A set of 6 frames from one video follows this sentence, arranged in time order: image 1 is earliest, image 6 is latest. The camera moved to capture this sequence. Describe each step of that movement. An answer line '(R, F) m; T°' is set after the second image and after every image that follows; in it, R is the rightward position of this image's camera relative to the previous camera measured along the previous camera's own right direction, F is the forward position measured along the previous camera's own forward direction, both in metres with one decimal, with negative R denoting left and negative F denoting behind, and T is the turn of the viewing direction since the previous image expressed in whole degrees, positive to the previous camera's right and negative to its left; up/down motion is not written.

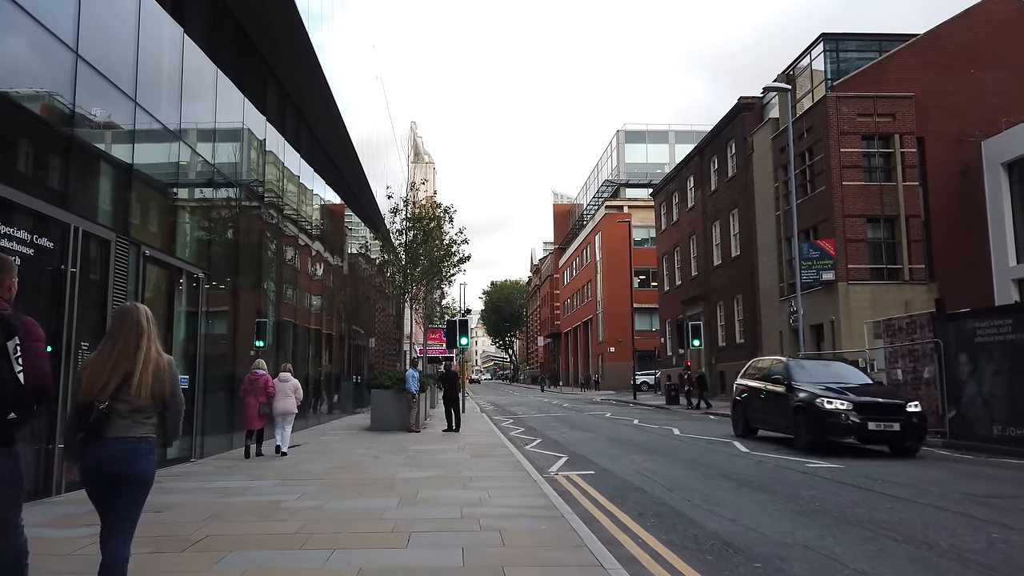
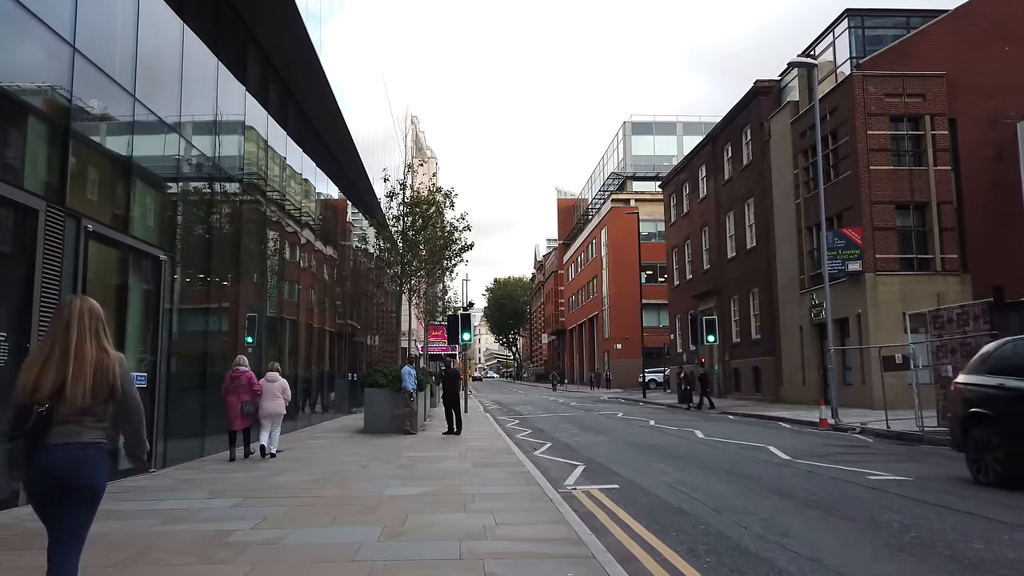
(-0.1, +1.6) m; 0°
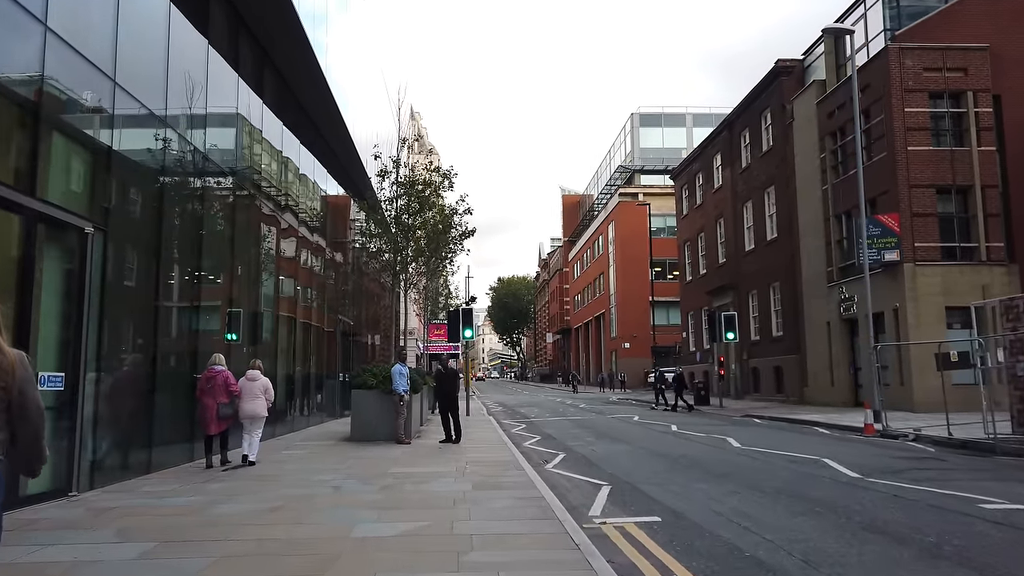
(-0.1, +2.0) m; 0°
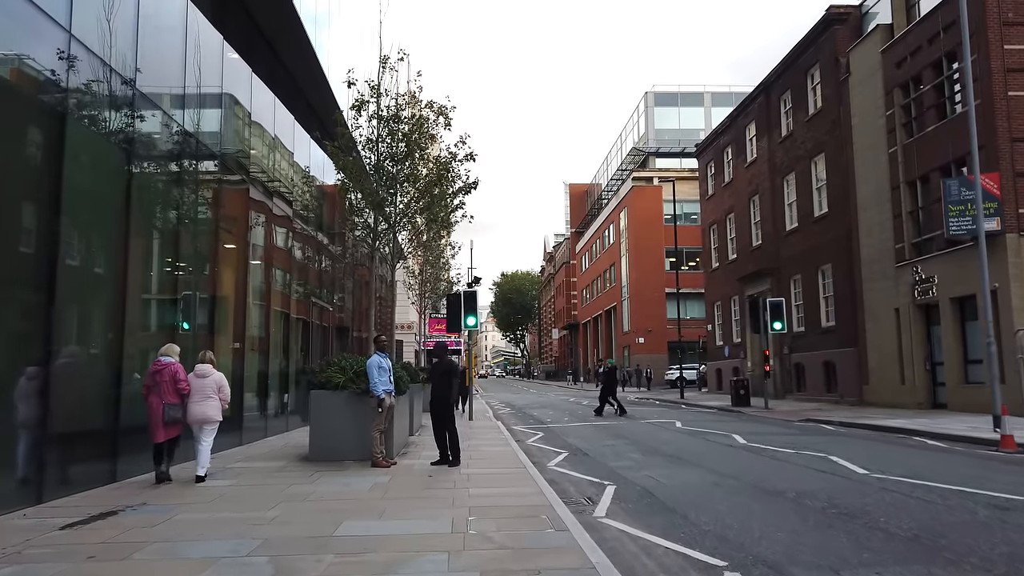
(-0.2, +4.0) m; 0°
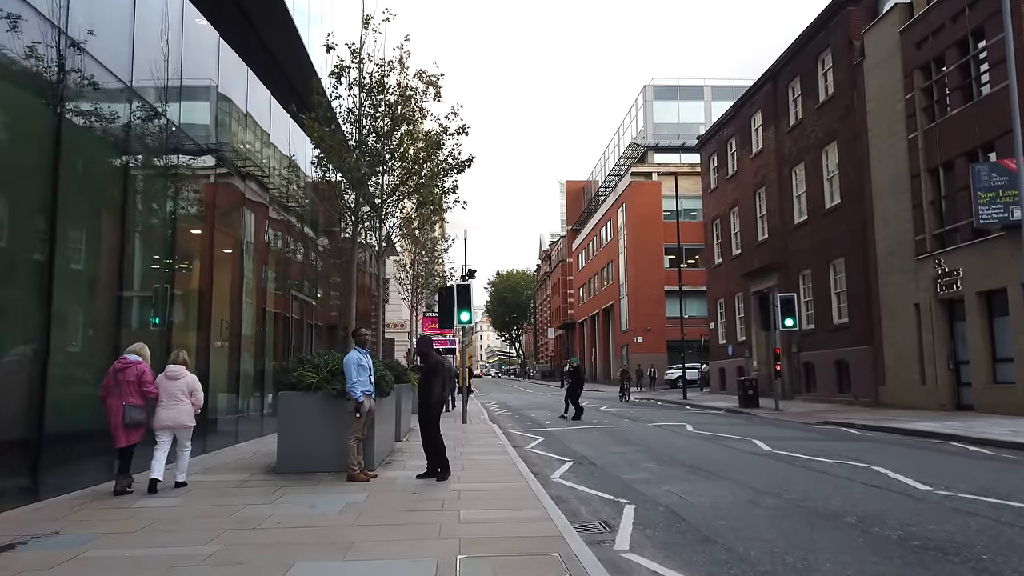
(0.0, +1.3) m; 0°
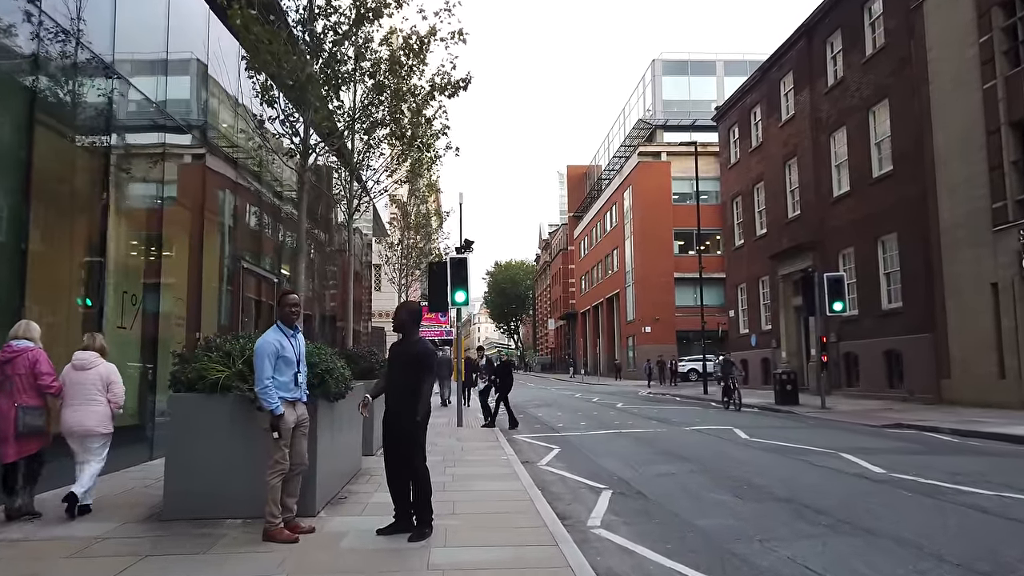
(-0.1, +3.2) m; 0°
